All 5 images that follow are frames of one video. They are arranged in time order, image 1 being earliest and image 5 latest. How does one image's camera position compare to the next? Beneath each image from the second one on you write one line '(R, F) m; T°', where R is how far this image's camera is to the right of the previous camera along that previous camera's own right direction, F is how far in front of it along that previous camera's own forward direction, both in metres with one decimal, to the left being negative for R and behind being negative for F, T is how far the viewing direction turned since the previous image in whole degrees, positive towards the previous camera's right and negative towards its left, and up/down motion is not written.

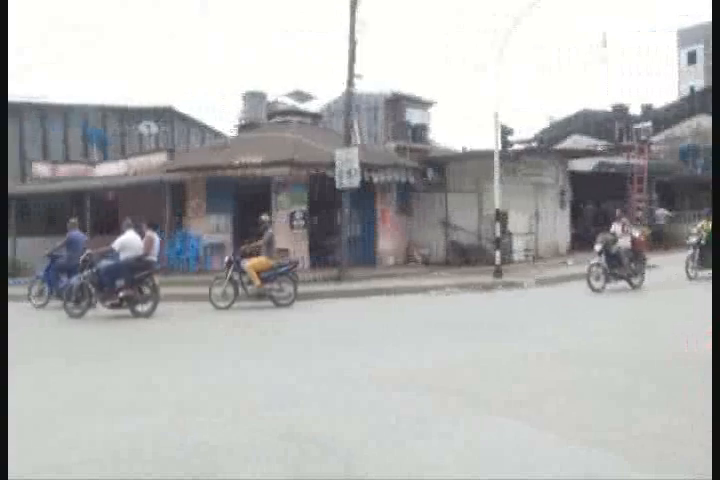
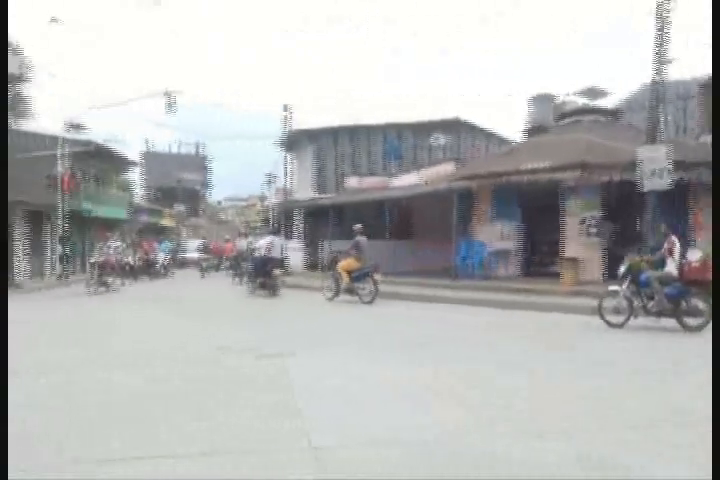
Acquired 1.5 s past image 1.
(0.0, +0.3) m; -19°
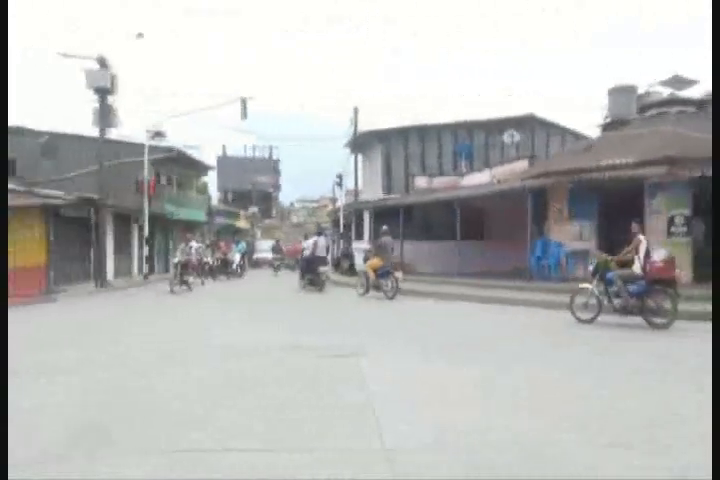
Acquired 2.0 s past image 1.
(+0.2, +0.1) m; -5°
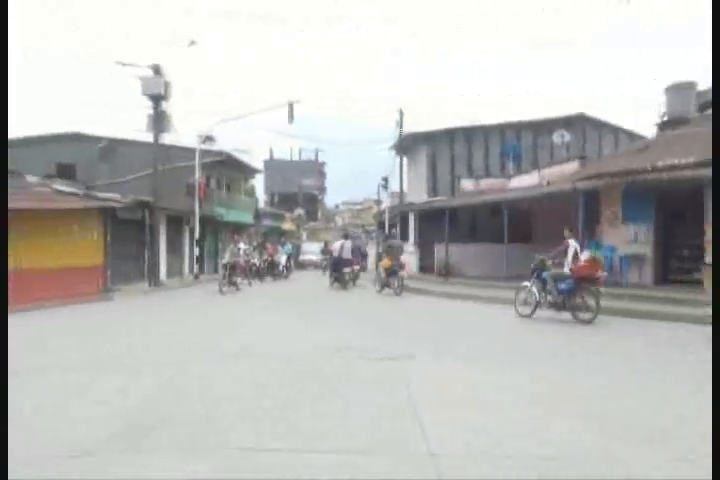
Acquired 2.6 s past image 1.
(-0.7, +0.3) m; -2°
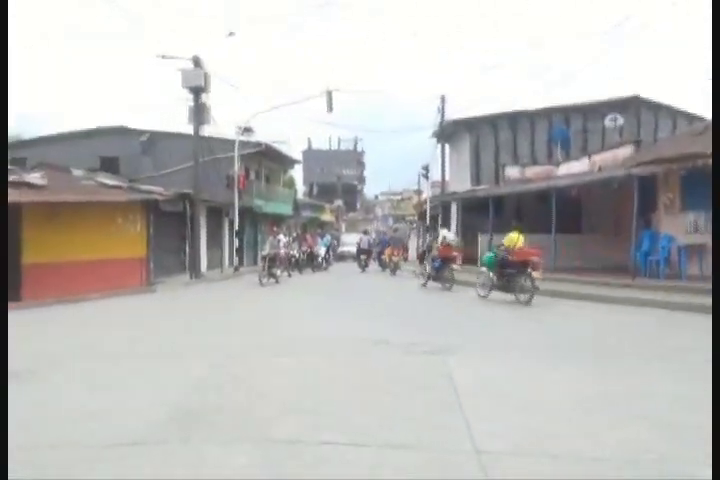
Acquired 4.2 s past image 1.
(+0.2, +1.1) m; -3°
